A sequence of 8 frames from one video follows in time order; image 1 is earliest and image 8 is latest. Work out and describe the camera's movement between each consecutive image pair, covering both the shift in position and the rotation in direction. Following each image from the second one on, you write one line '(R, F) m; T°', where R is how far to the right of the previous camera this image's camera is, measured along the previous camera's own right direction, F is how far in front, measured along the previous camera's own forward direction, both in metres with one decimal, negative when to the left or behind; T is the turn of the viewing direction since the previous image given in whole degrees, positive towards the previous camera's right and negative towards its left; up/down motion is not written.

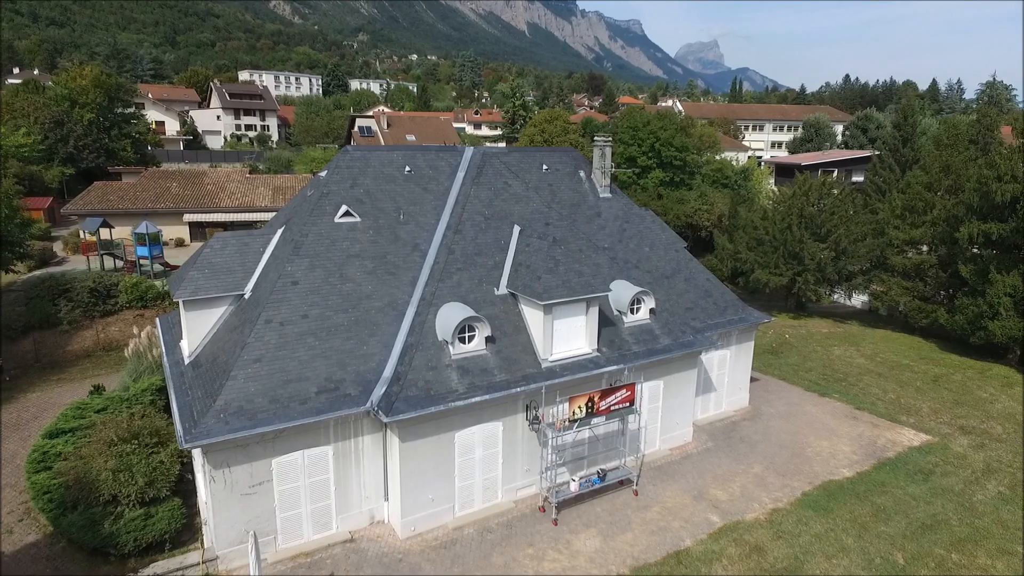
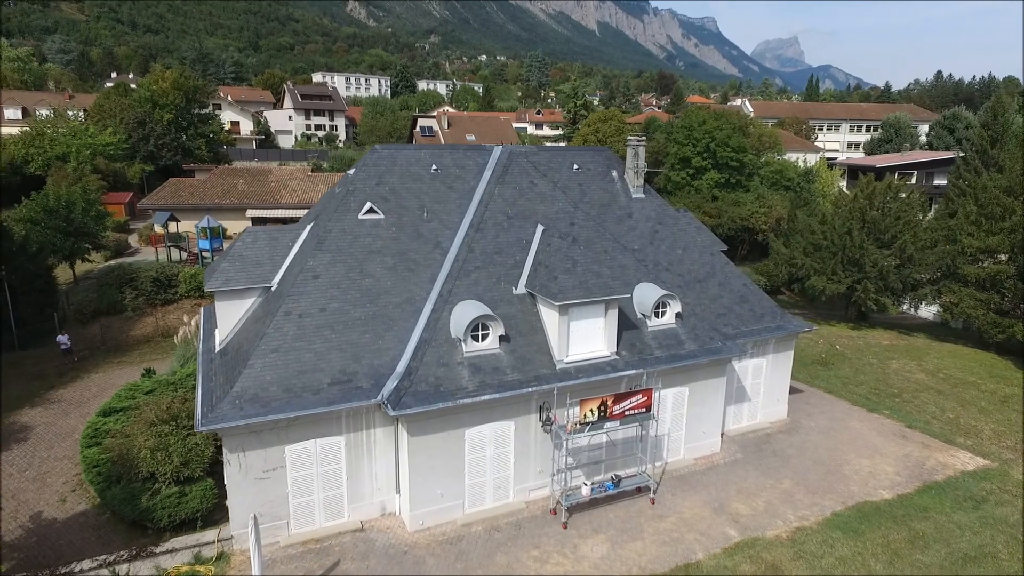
(+1.2, +0.1) m; -6°
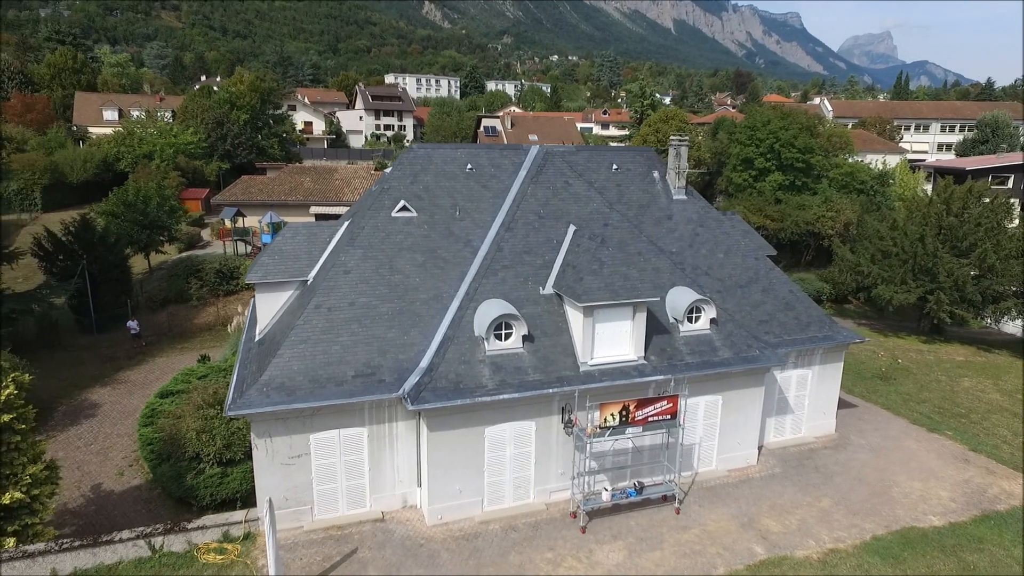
(+1.0, +0.1) m; -6°
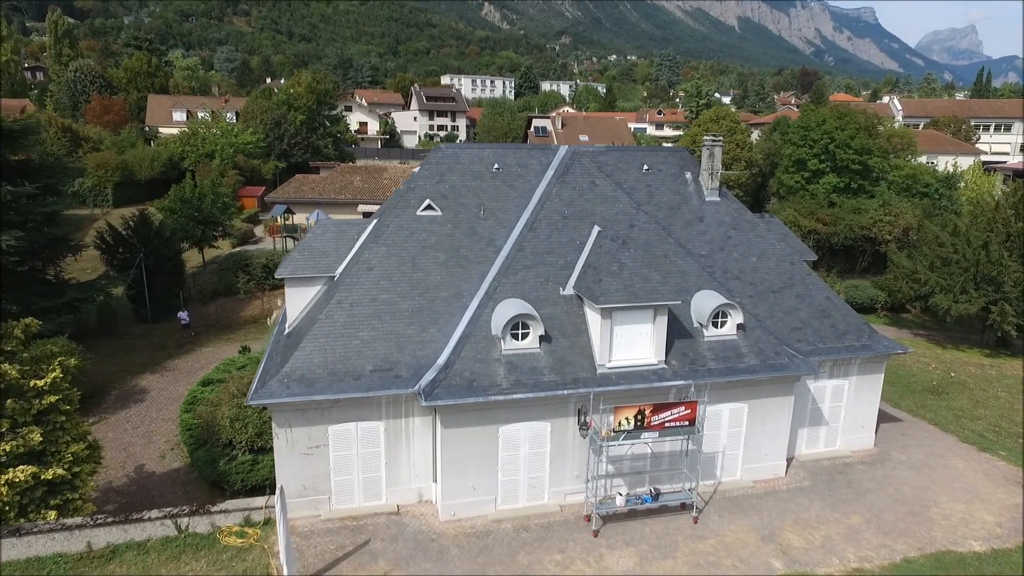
(+0.9, 0.0) m; -5°
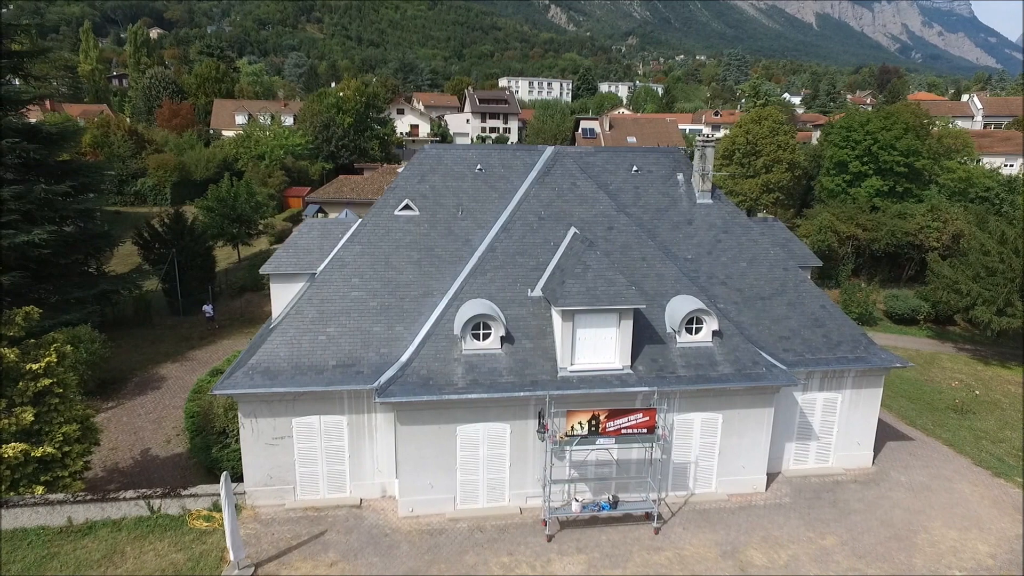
(+2.5, +0.1) m; -5°
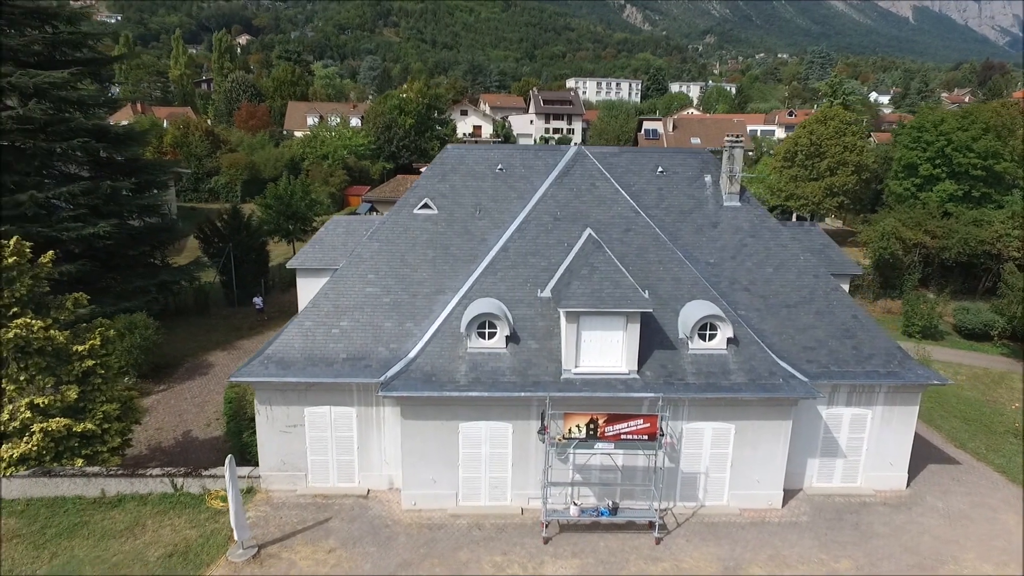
(+1.5, +0.1) m; -6°
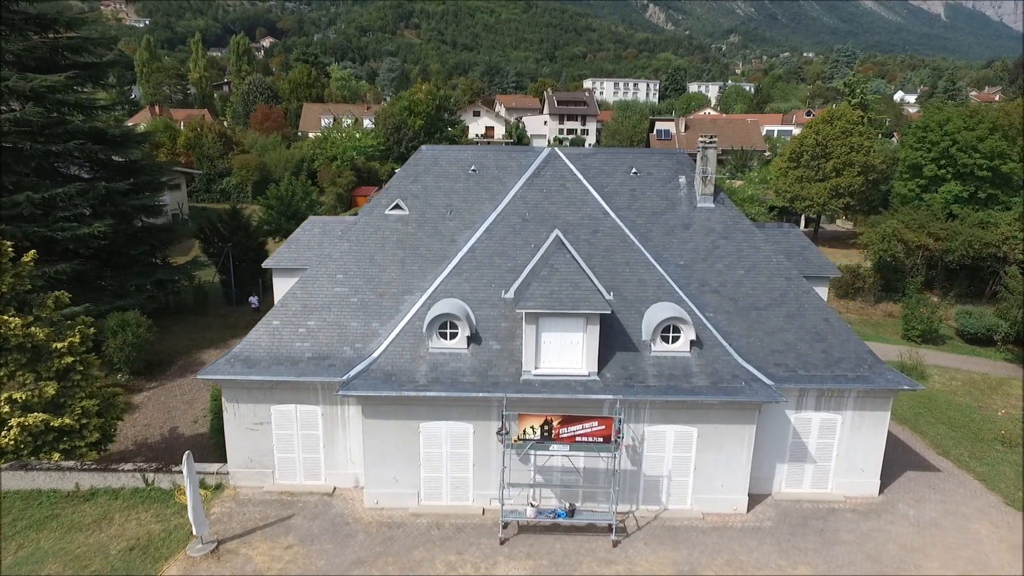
(+1.6, 0.0) m; -2°
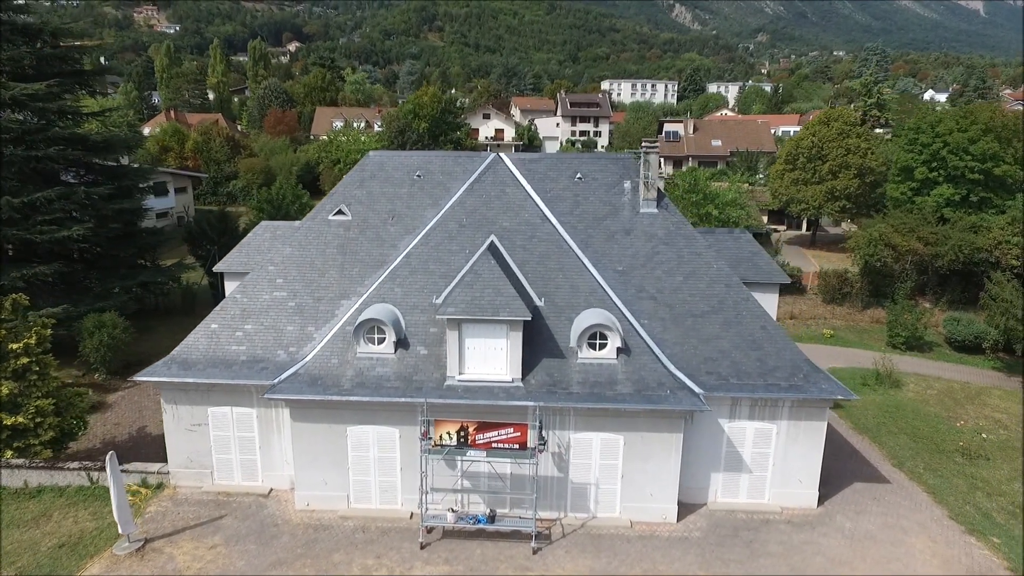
(+2.6, 0.0) m; -2°
